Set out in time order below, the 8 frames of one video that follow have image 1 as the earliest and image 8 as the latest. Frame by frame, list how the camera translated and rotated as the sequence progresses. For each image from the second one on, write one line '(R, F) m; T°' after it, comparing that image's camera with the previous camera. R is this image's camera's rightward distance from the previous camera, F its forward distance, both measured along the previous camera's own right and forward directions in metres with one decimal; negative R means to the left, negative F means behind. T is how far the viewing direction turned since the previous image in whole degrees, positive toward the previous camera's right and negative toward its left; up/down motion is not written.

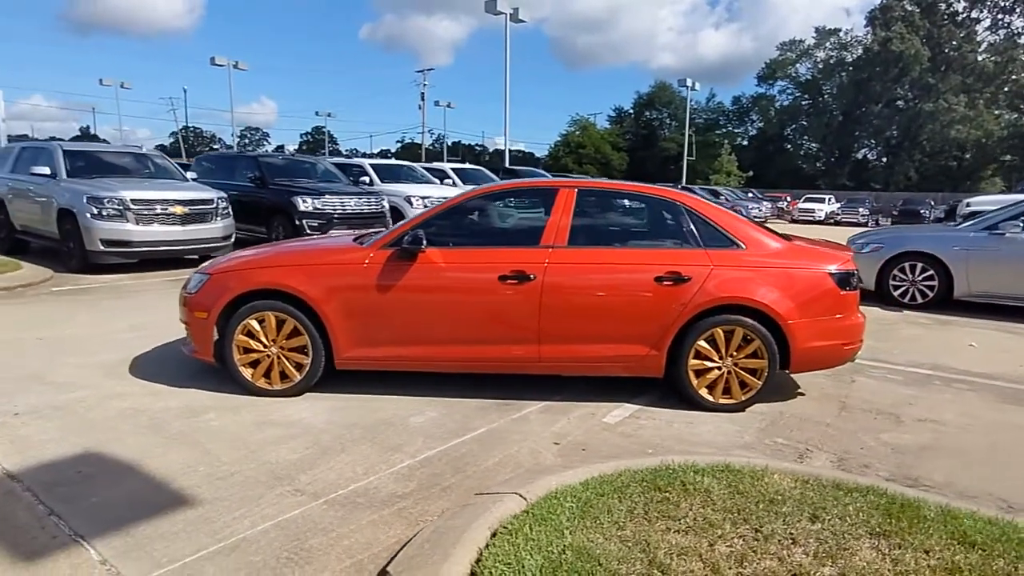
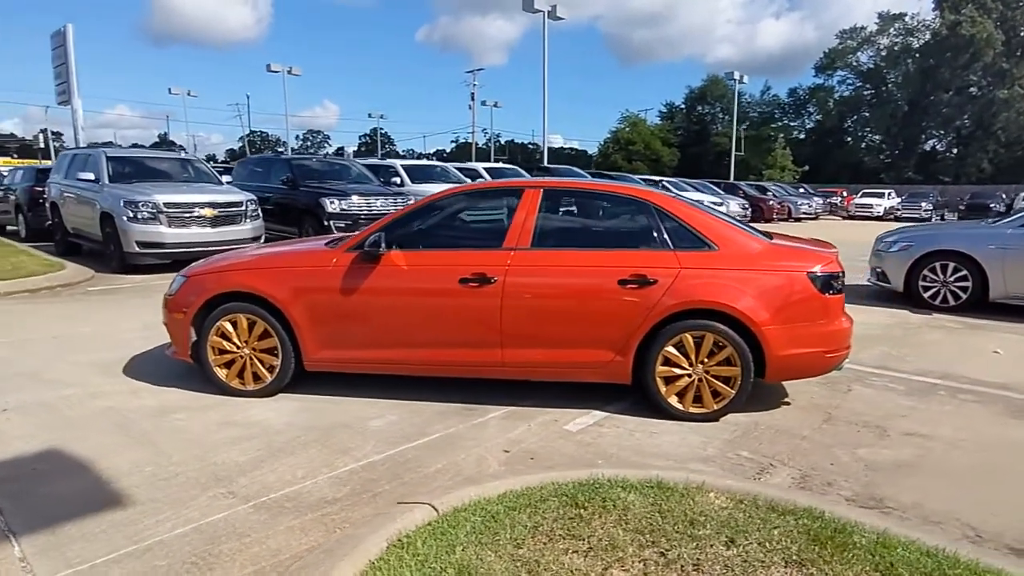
(+0.7, +0.2) m; -5°
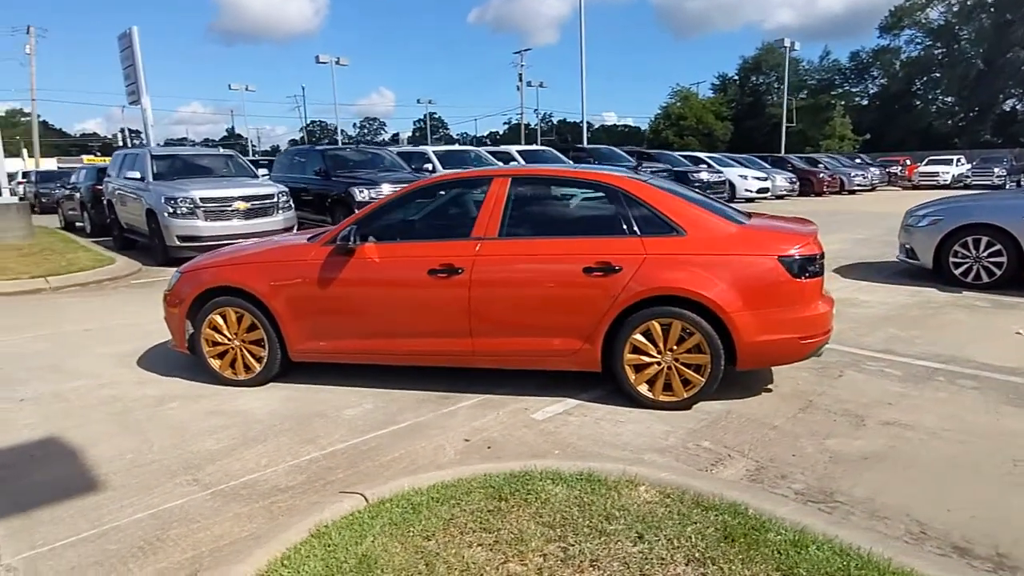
(+0.7, 0.0) m; -5°
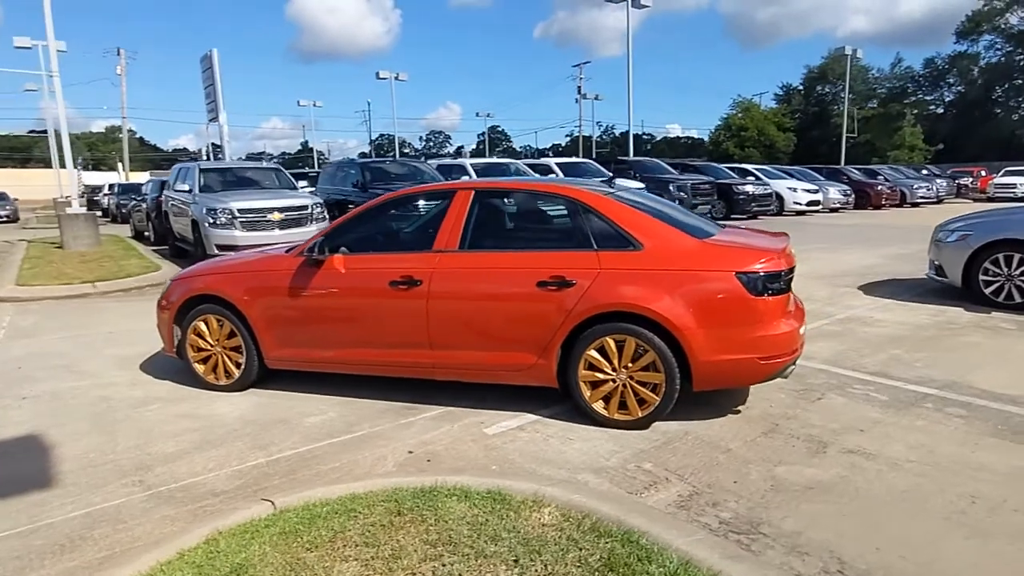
(+0.8, +0.1) m; -6°
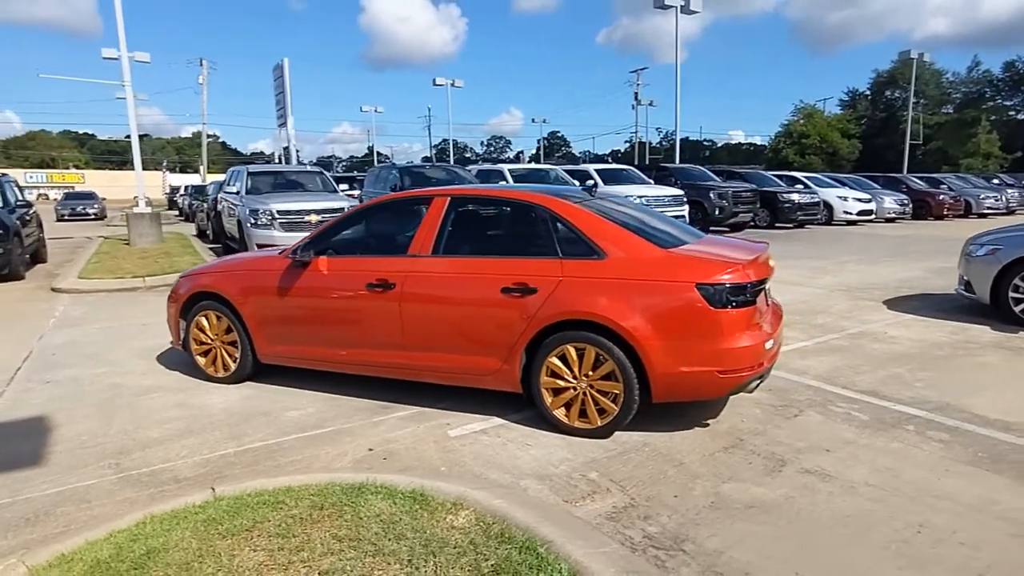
(+0.7, 0.0) m; -5°
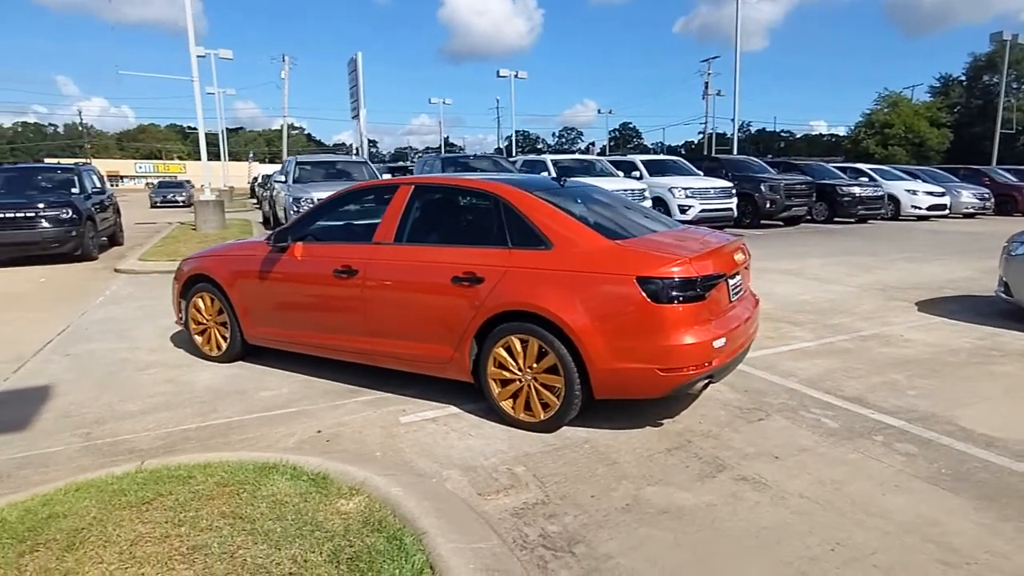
(+0.9, +0.1) m; -6°
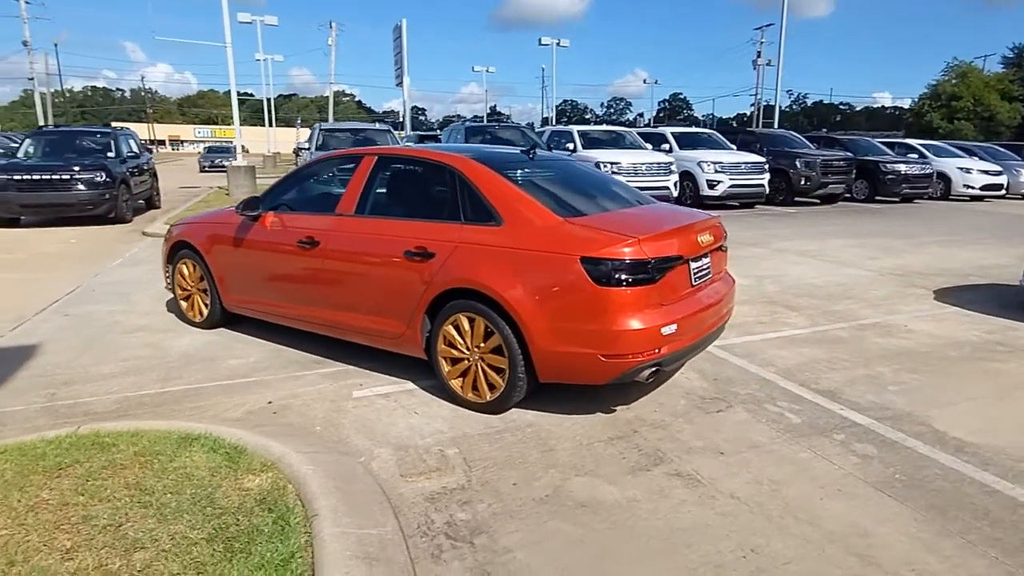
(+0.6, +0.2) m; -4°
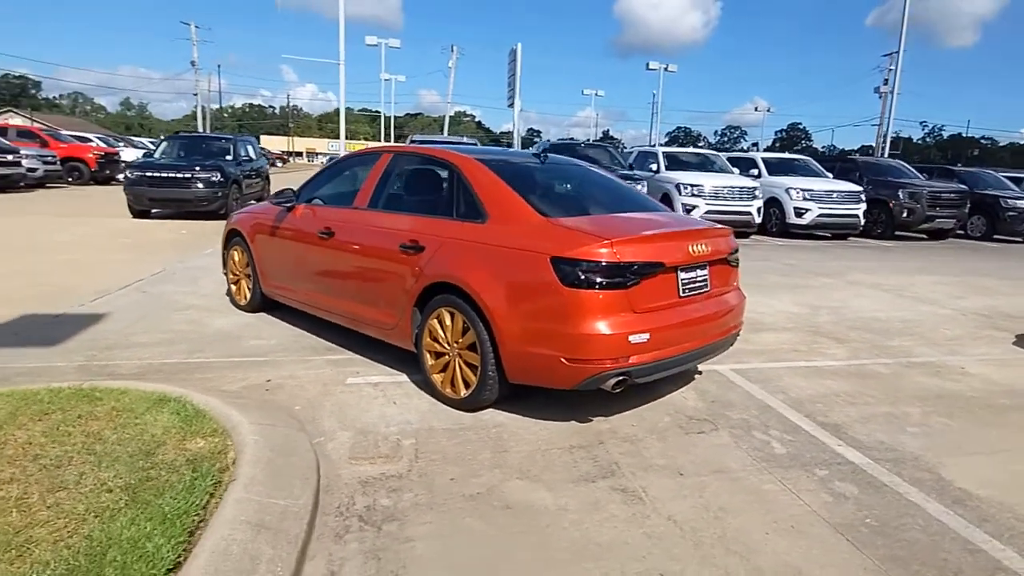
(+0.8, +0.1) m; -9°
